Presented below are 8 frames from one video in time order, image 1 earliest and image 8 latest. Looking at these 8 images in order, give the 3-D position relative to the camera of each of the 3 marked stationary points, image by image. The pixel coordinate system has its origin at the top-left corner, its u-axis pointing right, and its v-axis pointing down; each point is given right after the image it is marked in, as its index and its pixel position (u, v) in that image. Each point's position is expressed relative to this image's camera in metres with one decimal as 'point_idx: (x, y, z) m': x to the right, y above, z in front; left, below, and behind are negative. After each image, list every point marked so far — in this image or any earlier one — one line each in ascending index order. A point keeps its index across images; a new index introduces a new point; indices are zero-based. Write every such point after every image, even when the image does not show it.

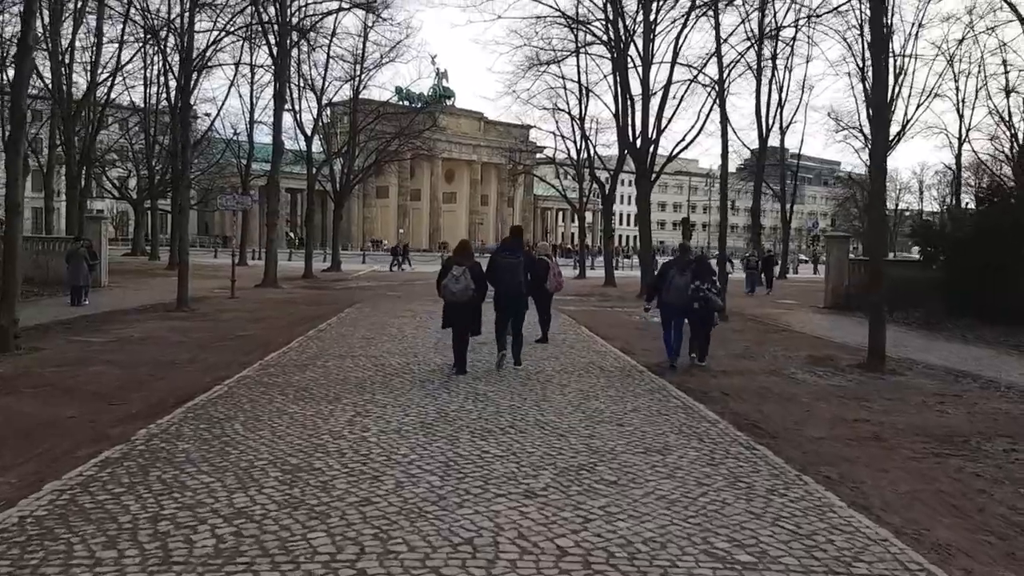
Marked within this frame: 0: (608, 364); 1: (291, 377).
0: (+1.4, -1.1, +12.6) m
1: (-2.6, -1.1, +10.6) m
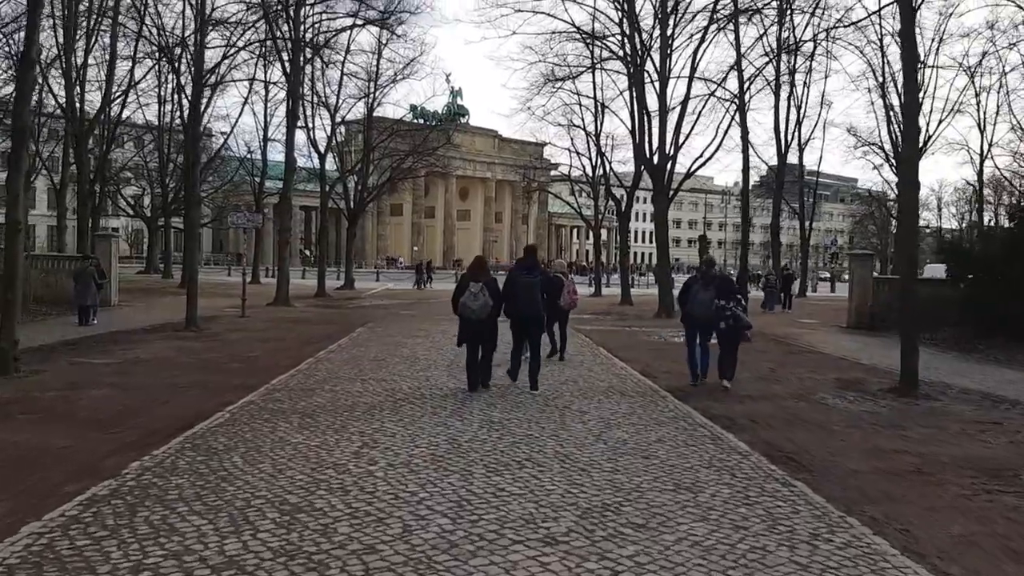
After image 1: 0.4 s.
0: (+1.6, -1.4, +12.0) m
1: (-2.5, -1.3, +10.1) m
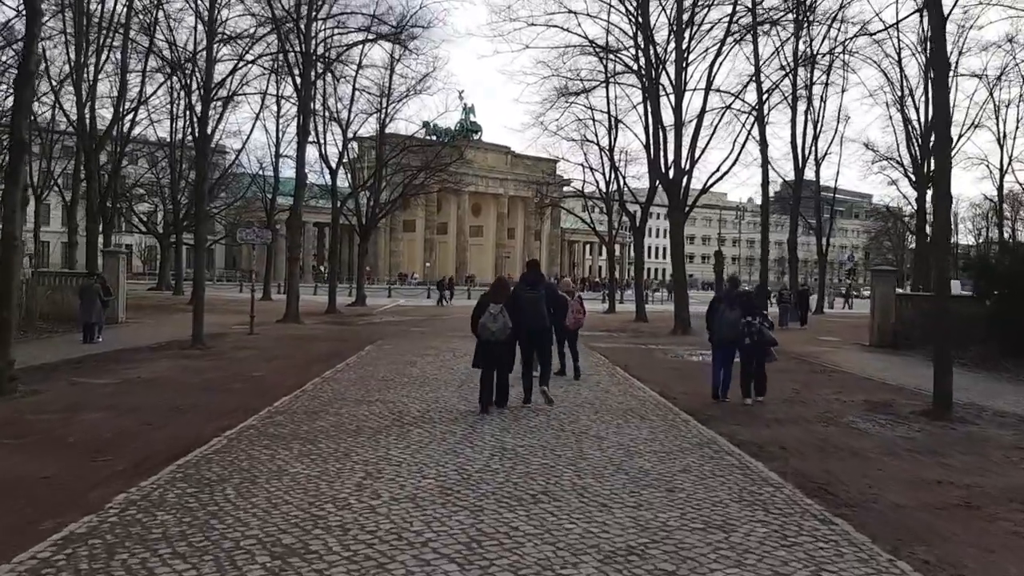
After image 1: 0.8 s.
0: (+1.8, -1.6, +11.4) m
1: (-2.3, -1.5, +9.6) m
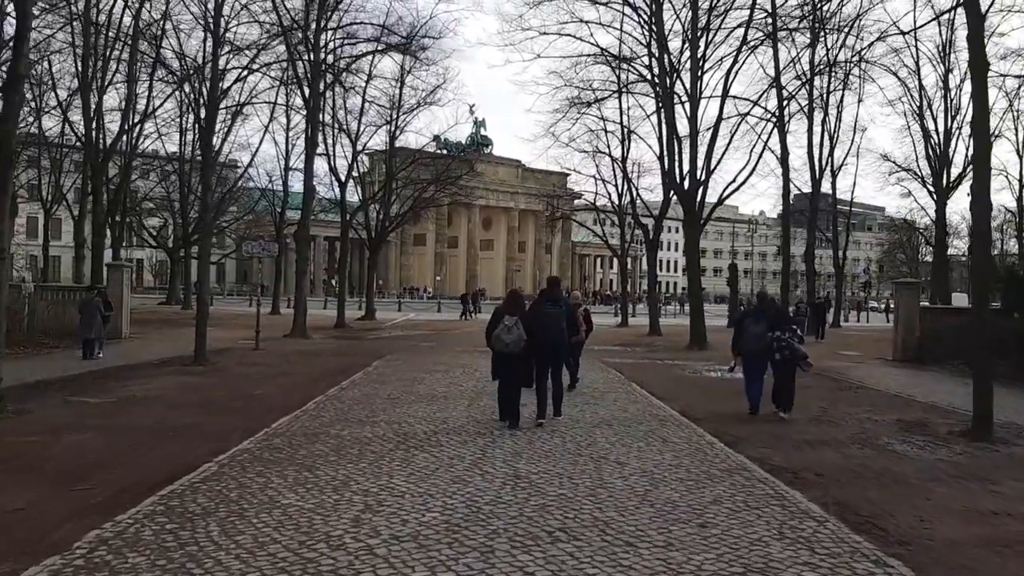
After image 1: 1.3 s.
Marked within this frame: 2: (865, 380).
0: (+1.9, -1.8, +10.7) m
1: (-2.2, -1.7, +8.9) m
2: (+7.8, -2.0, +19.3) m
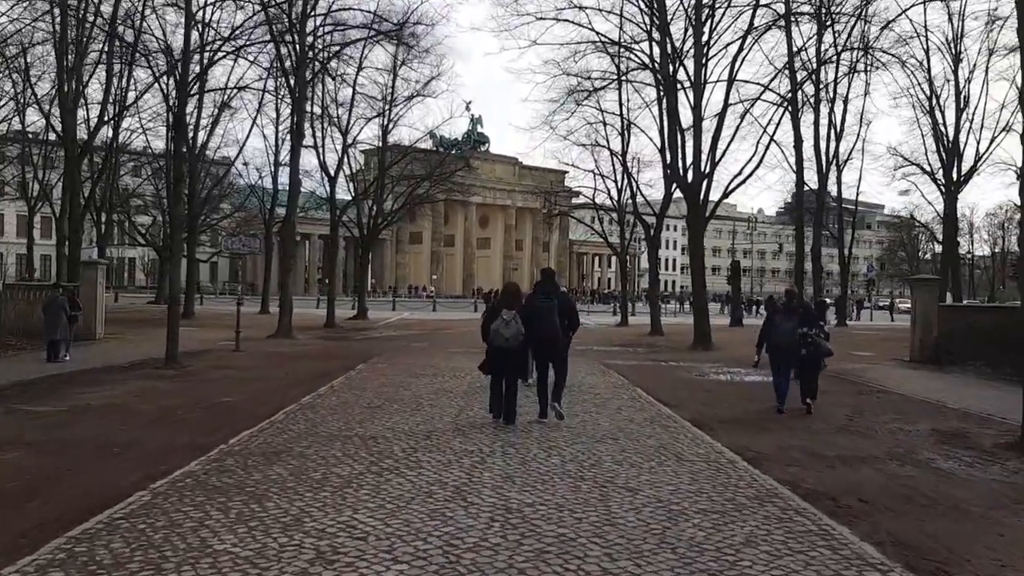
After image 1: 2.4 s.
0: (+1.8, -1.7, +9.4) m
1: (-2.3, -1.6, +7.6) m
2: (+7.7, -1.9, +18.0) m
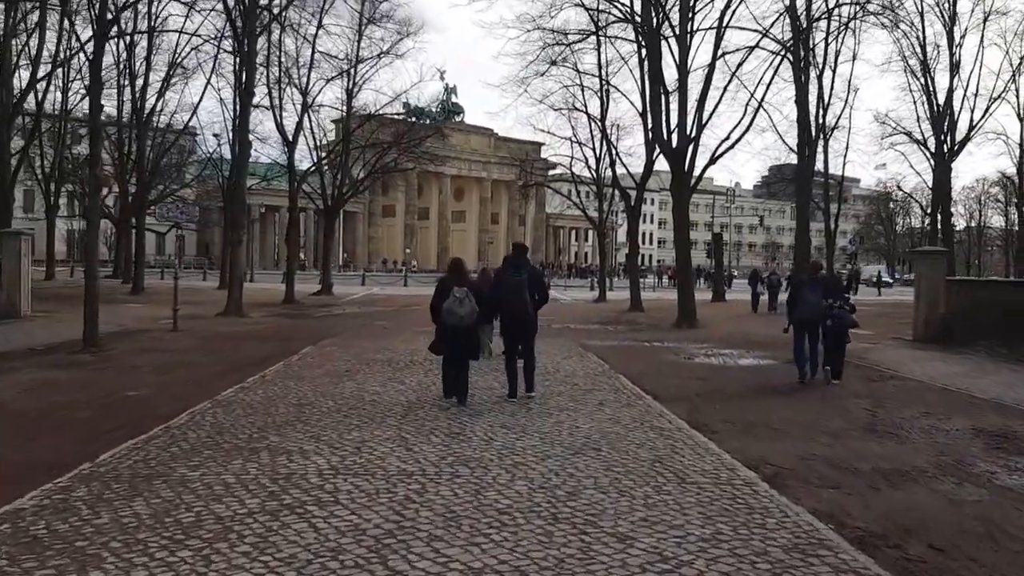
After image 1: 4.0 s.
0: (+1.5, -1.5, +7.4) m
1: (-2.6, -1.4, +5.4) m
2: (+7.0, -1.5, +16.1) m
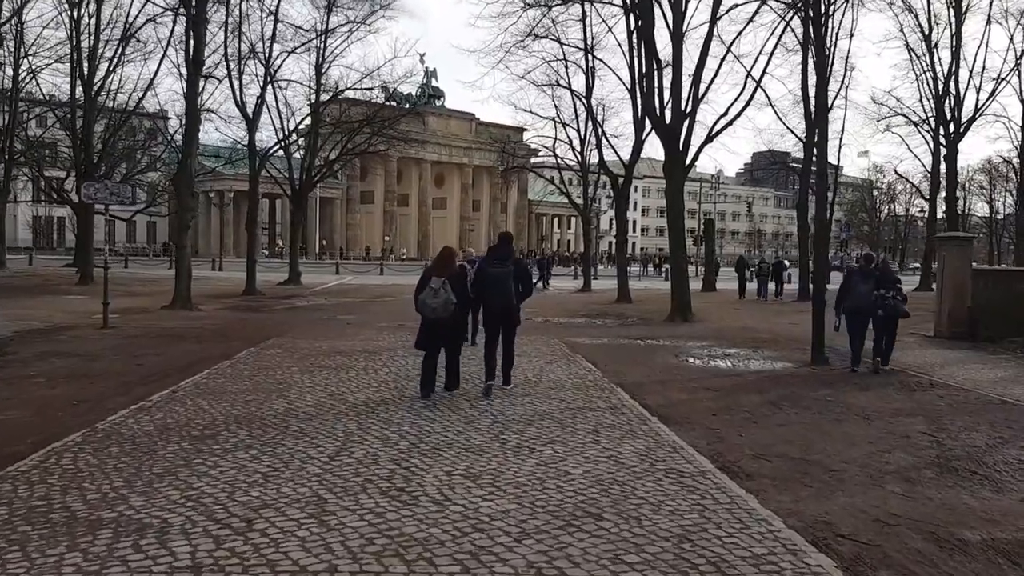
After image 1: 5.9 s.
0: (+1.2, -1.5, +5.1) m
1: (-2.8, -1.5, +3.0) m
2: (+6.6, -1.3, +13.9) m
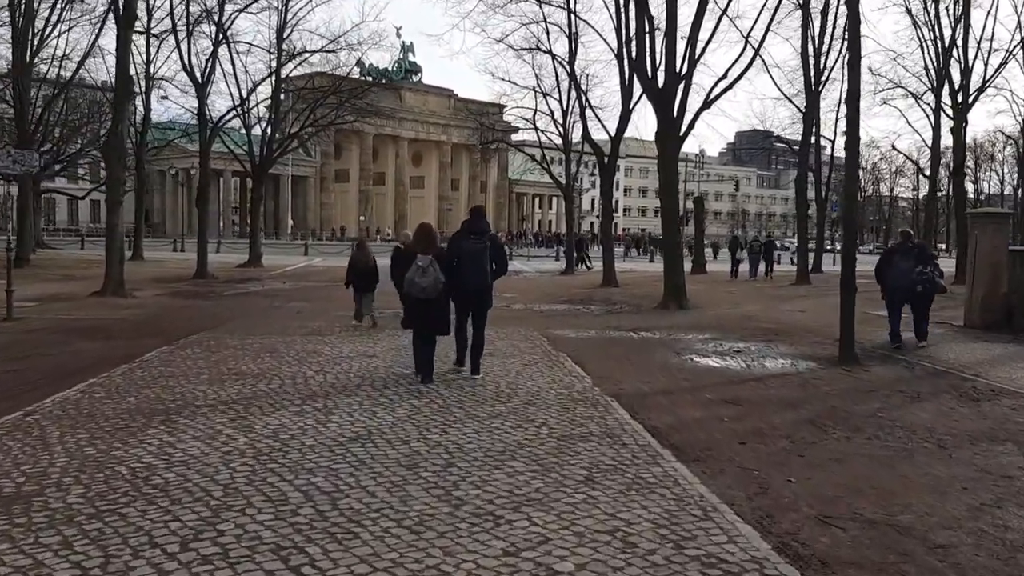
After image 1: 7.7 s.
0: (+1.0, -1.5, +2.7) m
1: (-2.9, -1.5, +0.6) m
2: (+6.3, -1.1, +11.6) m
